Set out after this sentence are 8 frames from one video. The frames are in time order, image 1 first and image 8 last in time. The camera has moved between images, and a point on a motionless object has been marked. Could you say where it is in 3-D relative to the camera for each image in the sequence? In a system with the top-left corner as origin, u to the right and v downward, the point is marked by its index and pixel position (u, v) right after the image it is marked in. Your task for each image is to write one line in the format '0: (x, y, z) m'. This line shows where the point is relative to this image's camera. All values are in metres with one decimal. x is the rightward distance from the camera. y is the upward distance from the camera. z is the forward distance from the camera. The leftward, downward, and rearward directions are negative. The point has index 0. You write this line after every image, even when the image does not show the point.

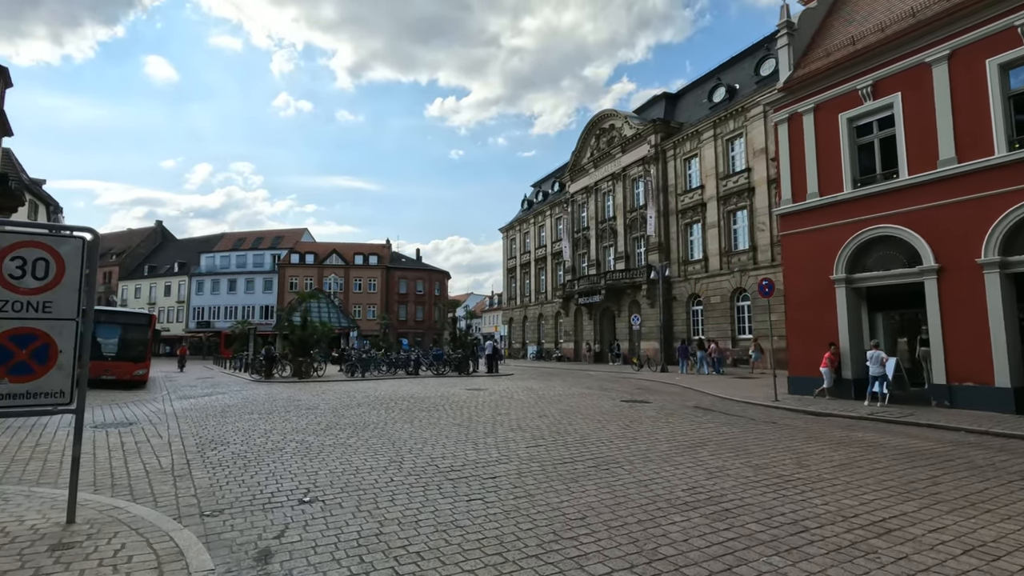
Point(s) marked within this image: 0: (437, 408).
0: (-1.8, -2.8, +12.7) m
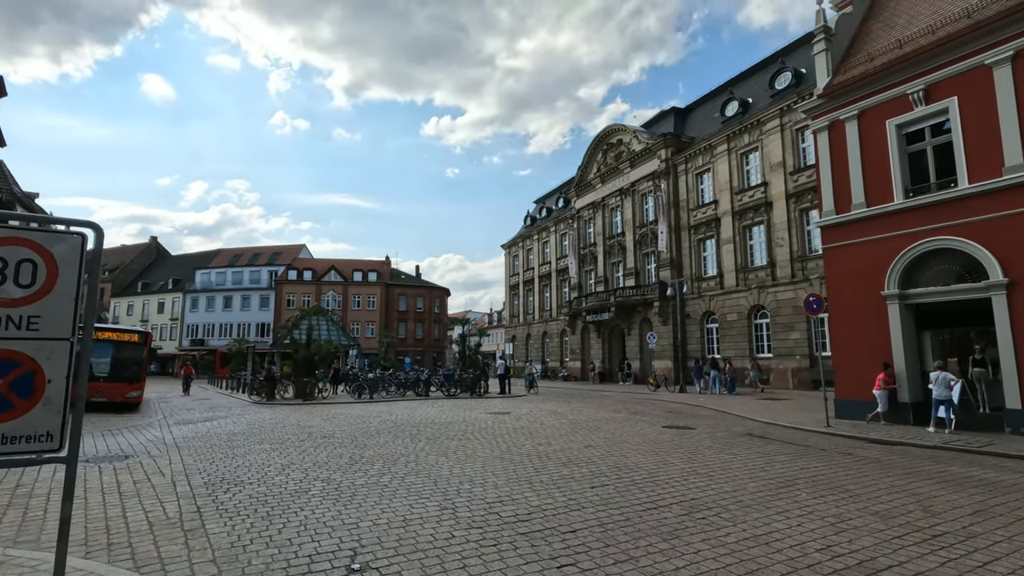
0: (-1.0, -3.2, +11.5) m
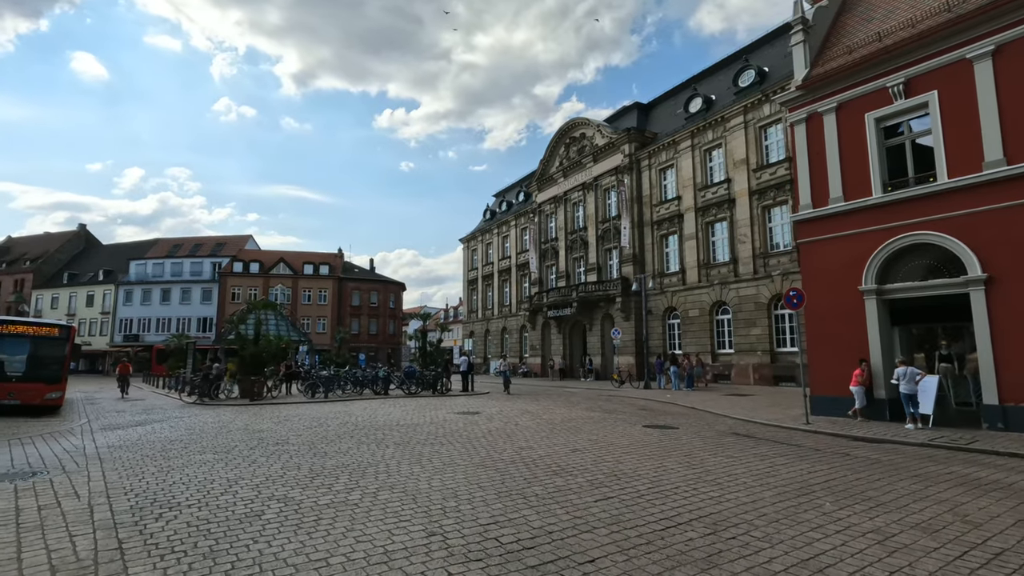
0: (-1.5, -3.0, +10.4) m
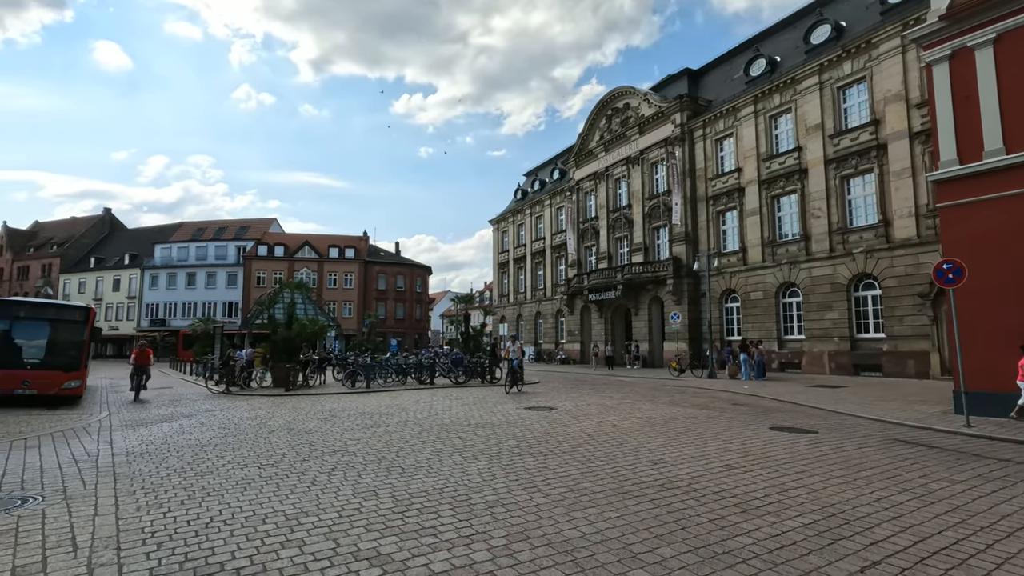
0: (+0.3, -2.5, +8.2) m
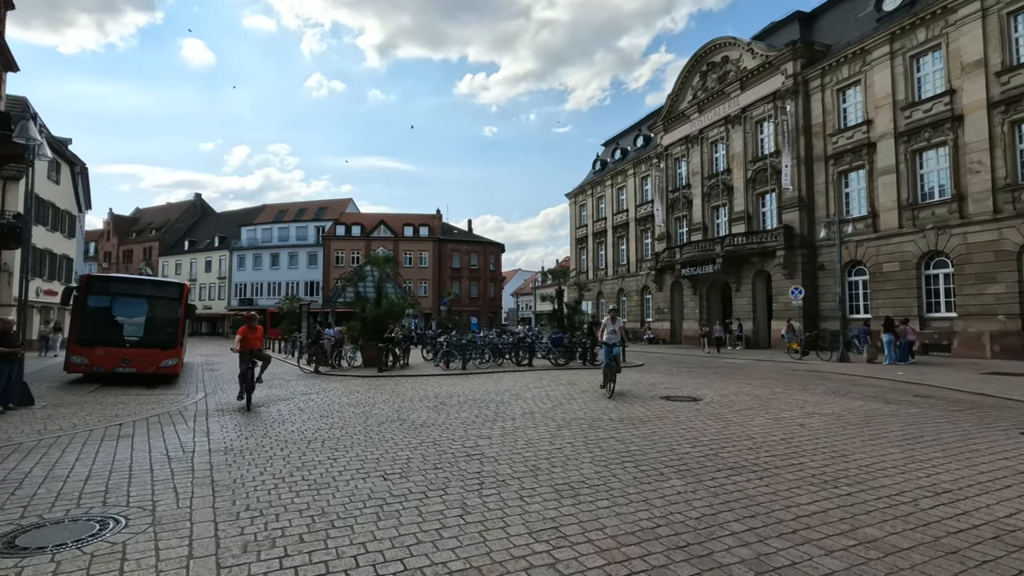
0: (+2.5, -2.0, +6.2) m
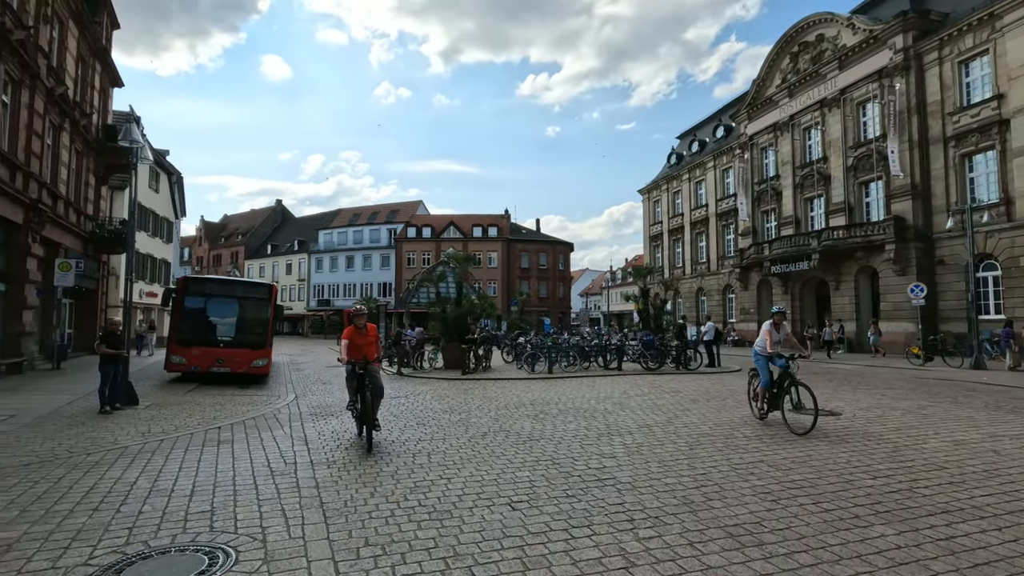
0: (+3.9, -1.9, +4.9) m
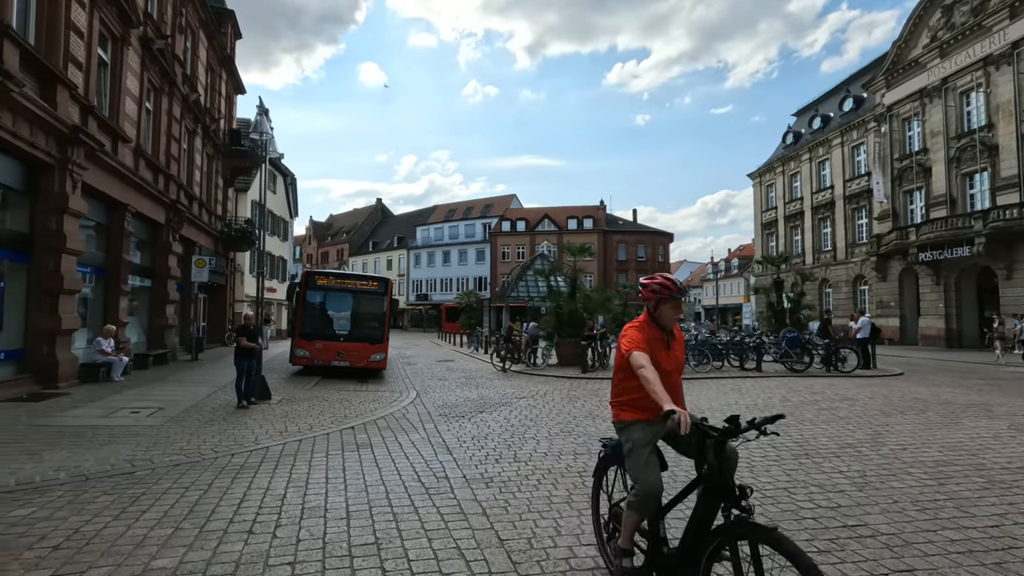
0: (+5.5, -1.8, +3.1) m
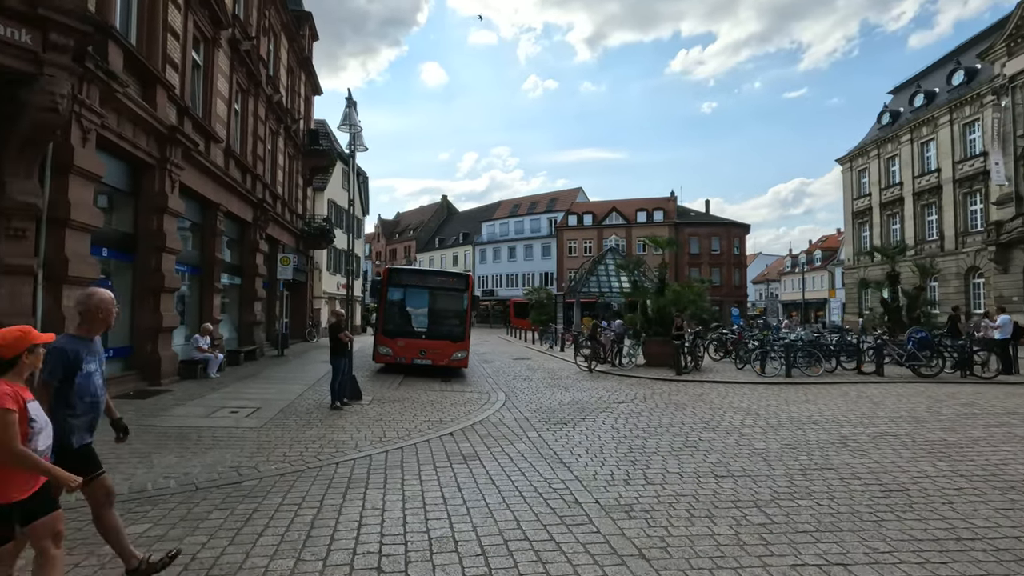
0: (+6.4, -1.8, +1.7) m
